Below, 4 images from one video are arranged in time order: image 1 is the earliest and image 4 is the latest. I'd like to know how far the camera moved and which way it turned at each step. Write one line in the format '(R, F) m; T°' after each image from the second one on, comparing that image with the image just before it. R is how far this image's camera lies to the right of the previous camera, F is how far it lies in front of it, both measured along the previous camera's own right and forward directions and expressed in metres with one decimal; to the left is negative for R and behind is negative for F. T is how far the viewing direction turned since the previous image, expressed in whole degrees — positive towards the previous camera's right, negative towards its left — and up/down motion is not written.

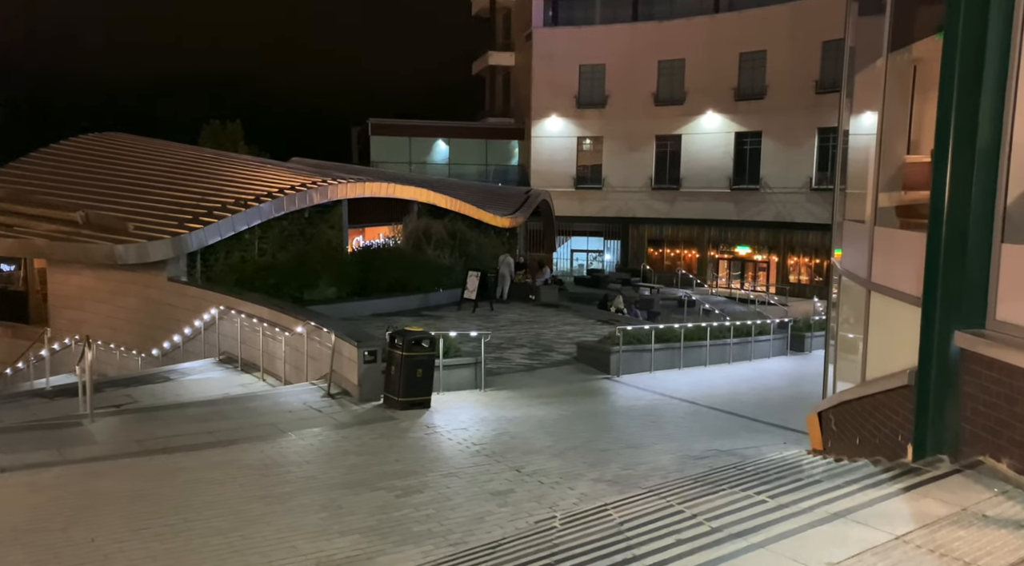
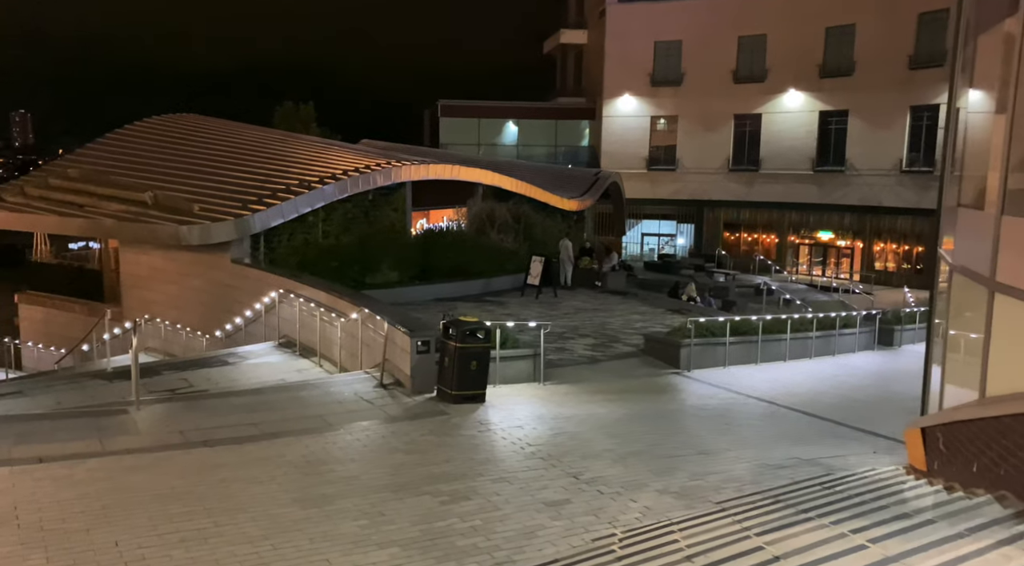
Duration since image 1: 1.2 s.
(+0.1, +0.7) m; -5°
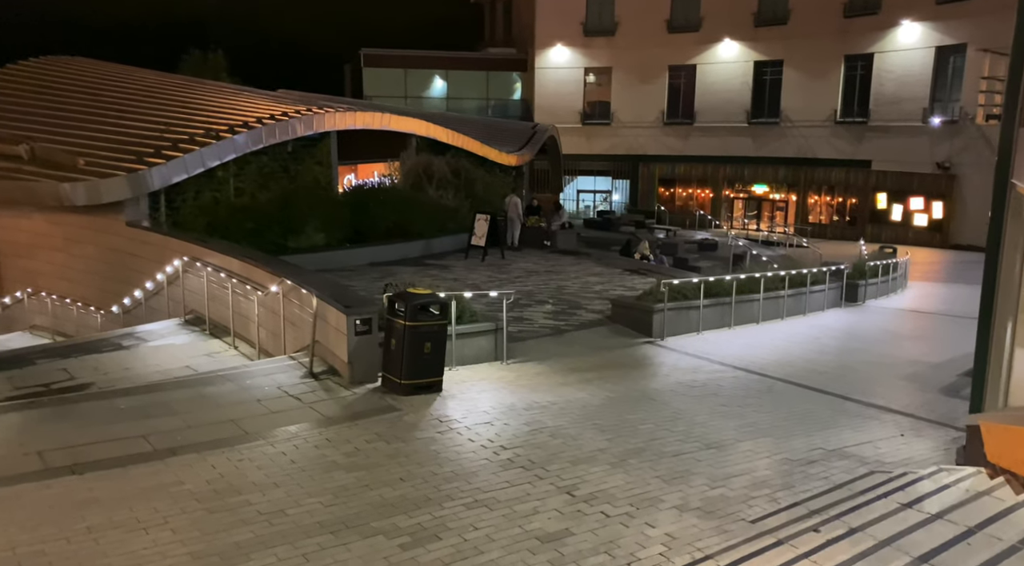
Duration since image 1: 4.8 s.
(-0.3, +1.9) m; +5°
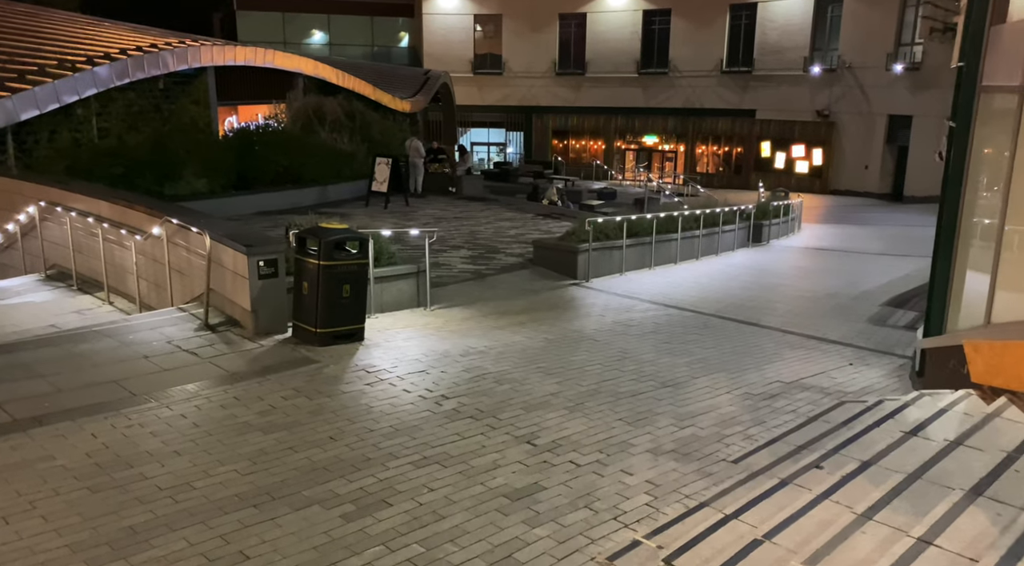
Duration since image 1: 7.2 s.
(-0.4, +0.9) m; +8°
